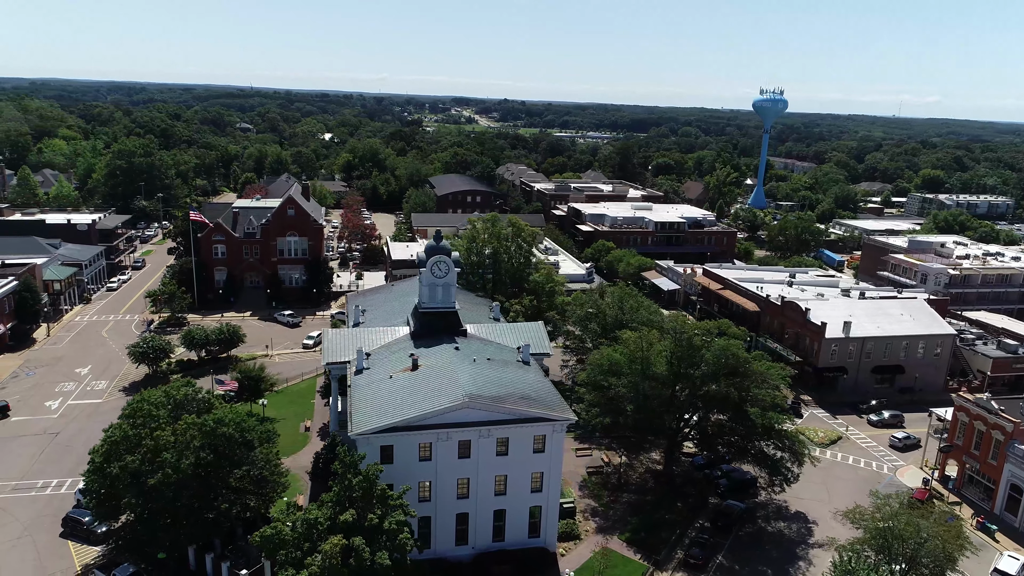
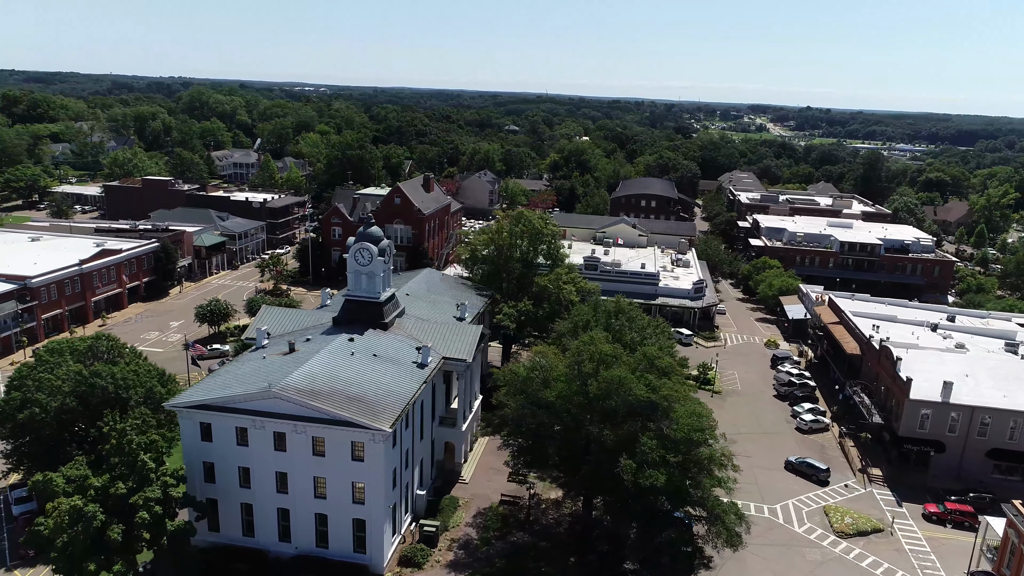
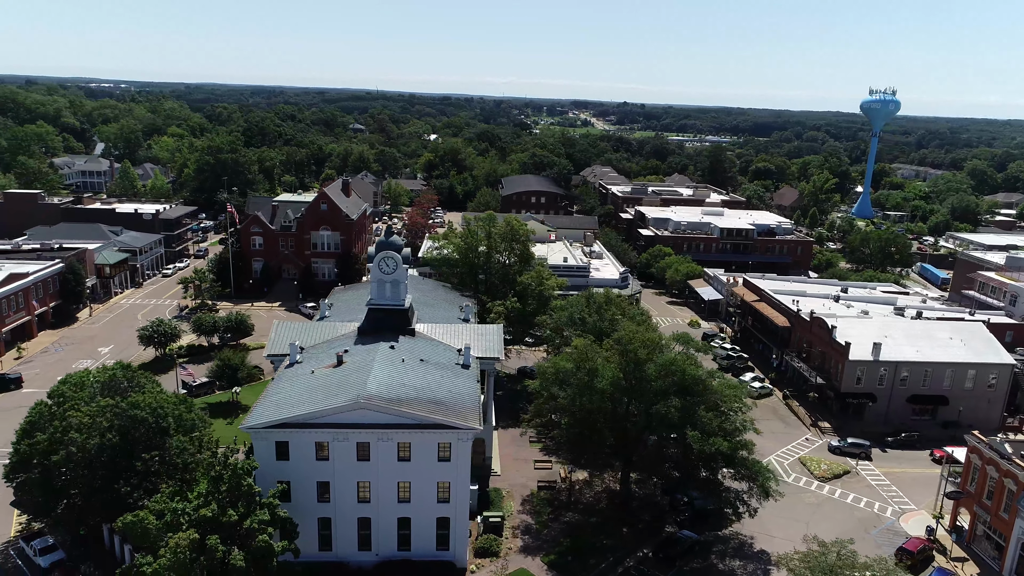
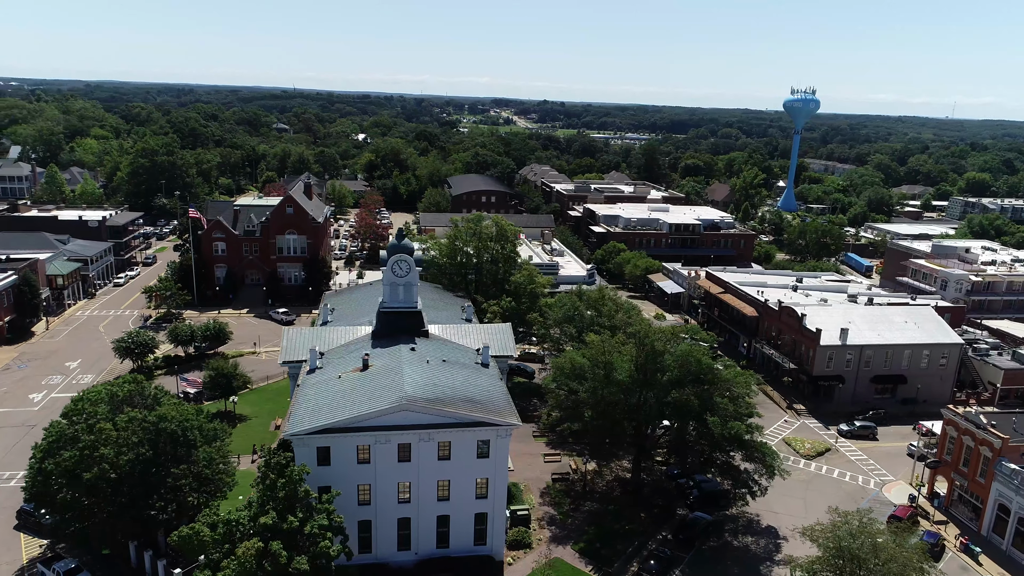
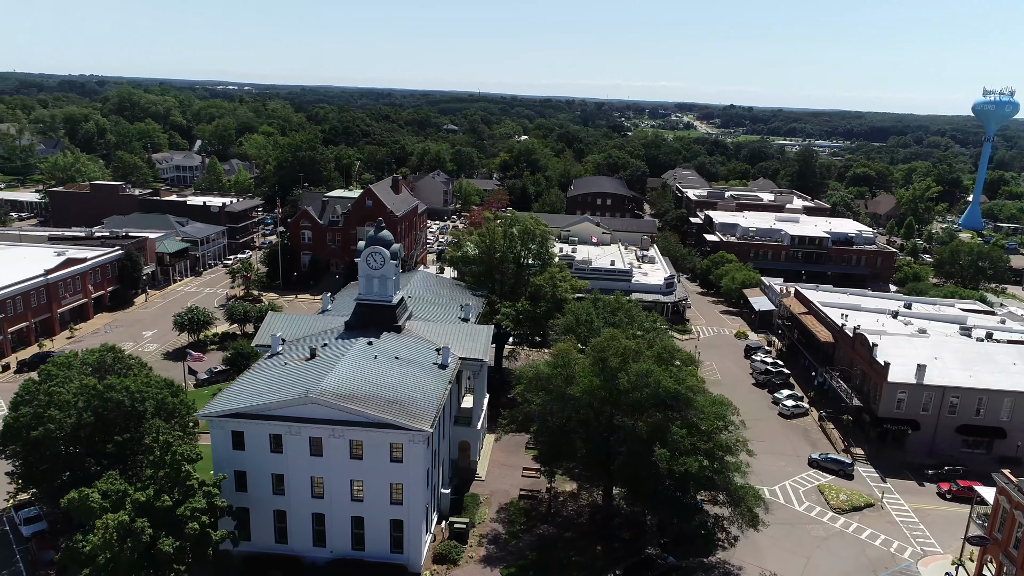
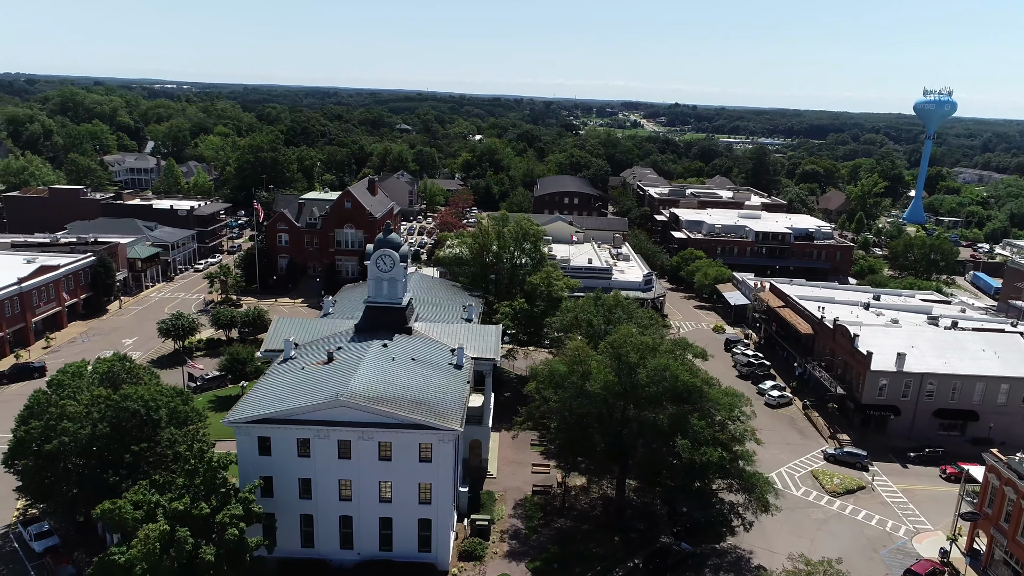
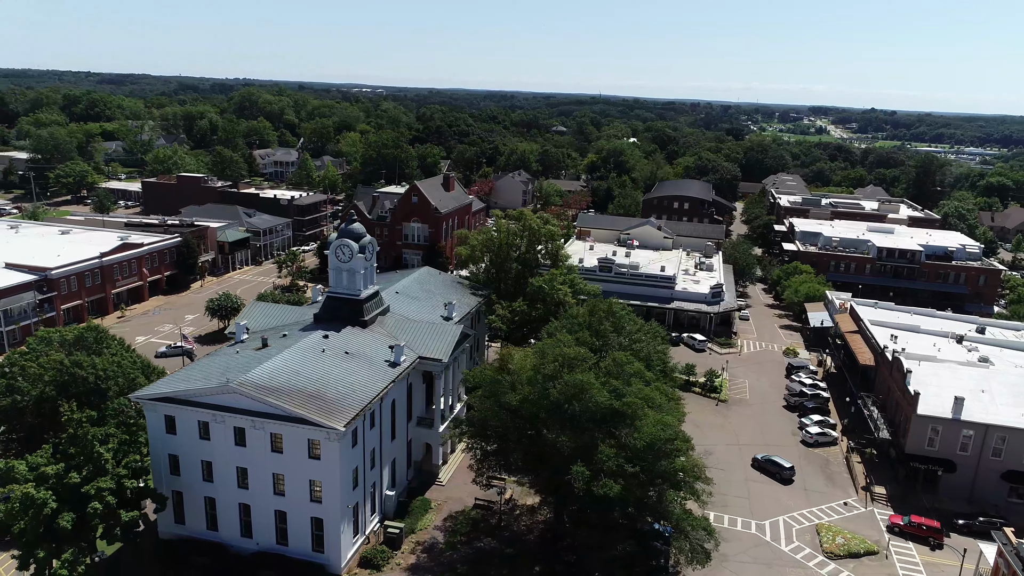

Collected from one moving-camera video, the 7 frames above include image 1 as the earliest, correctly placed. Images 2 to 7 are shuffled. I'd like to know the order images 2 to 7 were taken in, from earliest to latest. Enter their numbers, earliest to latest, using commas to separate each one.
4, 3, 6, 5, 2, 7
